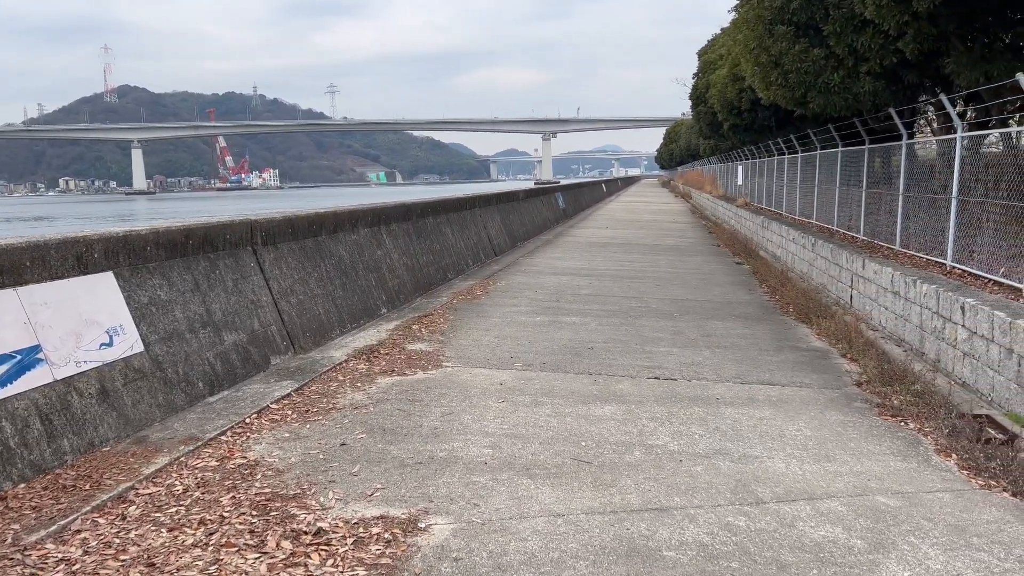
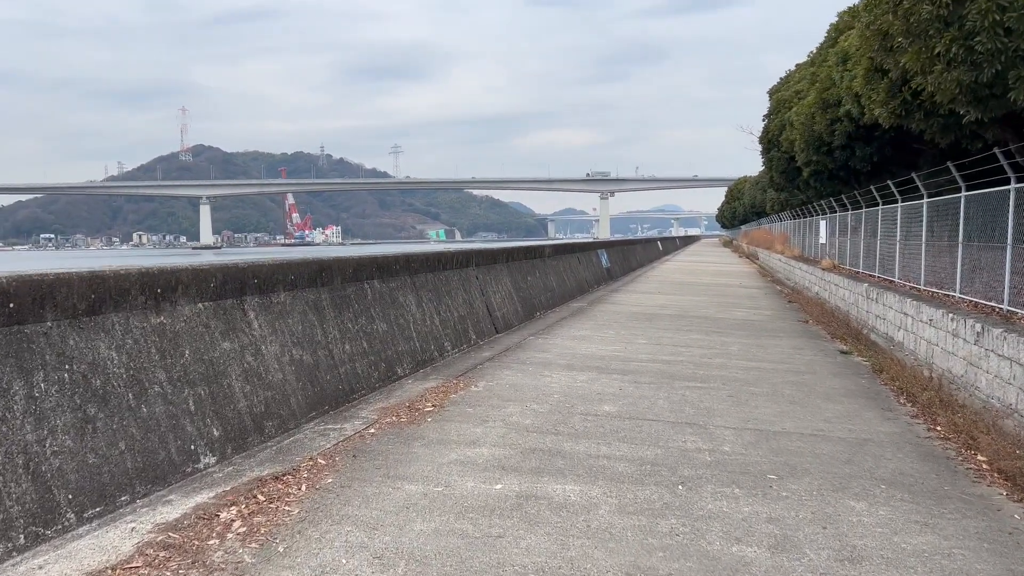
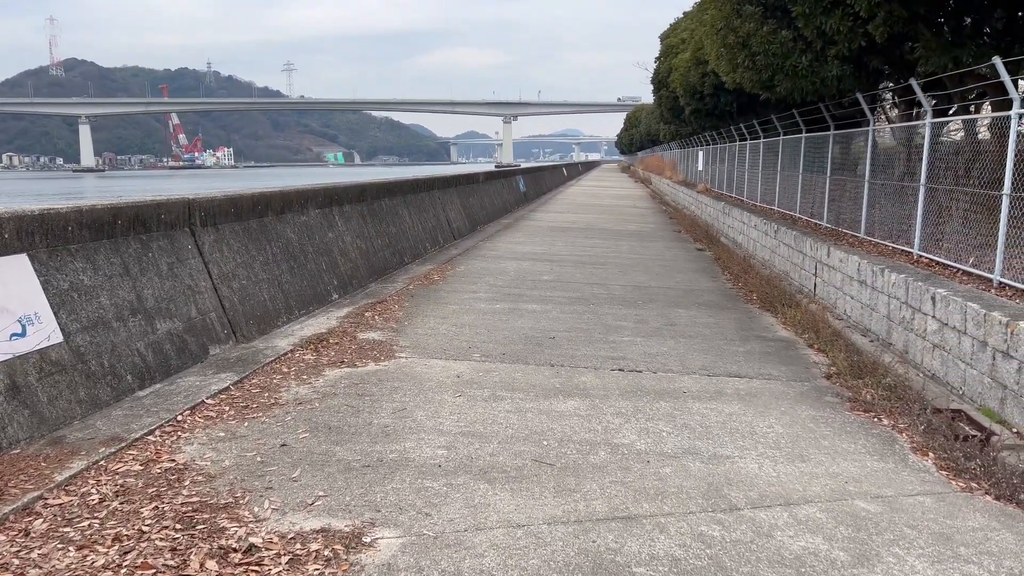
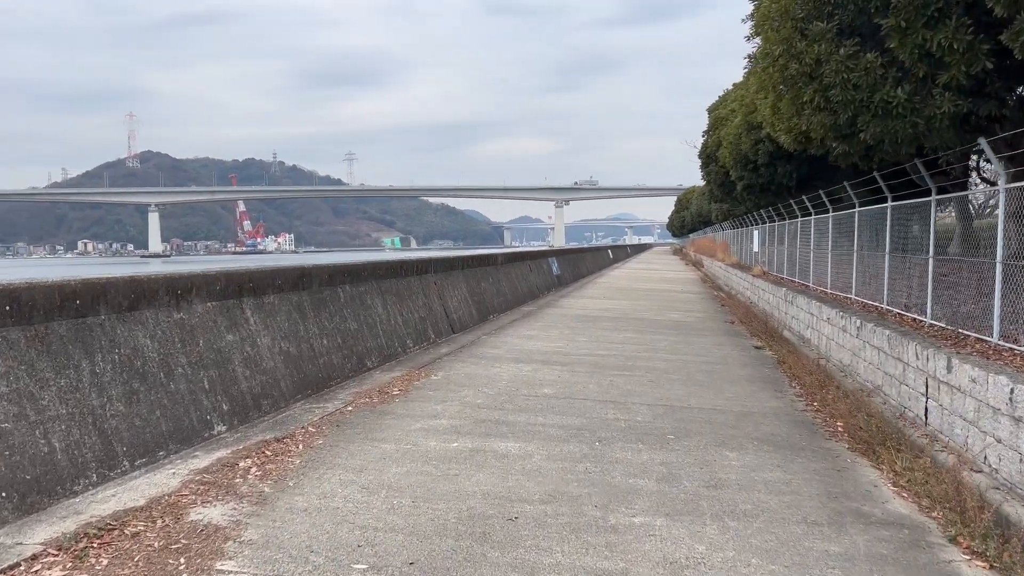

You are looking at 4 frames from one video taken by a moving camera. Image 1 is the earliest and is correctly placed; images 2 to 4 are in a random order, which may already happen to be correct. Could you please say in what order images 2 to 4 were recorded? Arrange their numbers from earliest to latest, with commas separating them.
3, 4, 2
